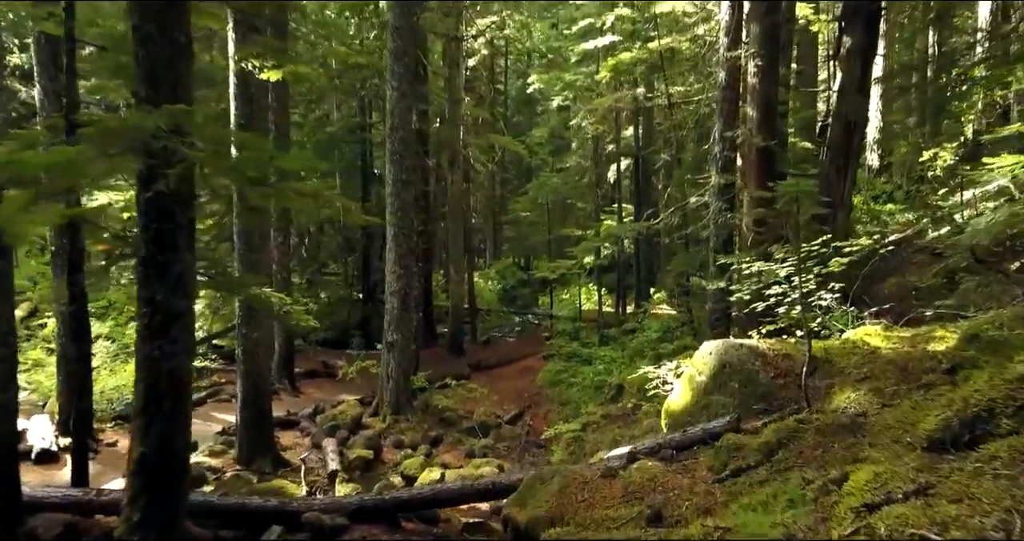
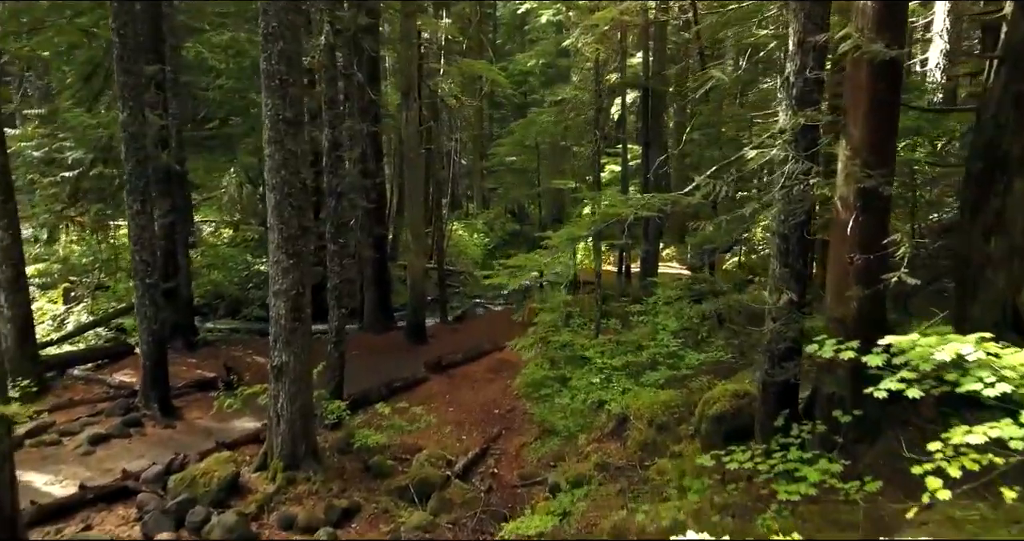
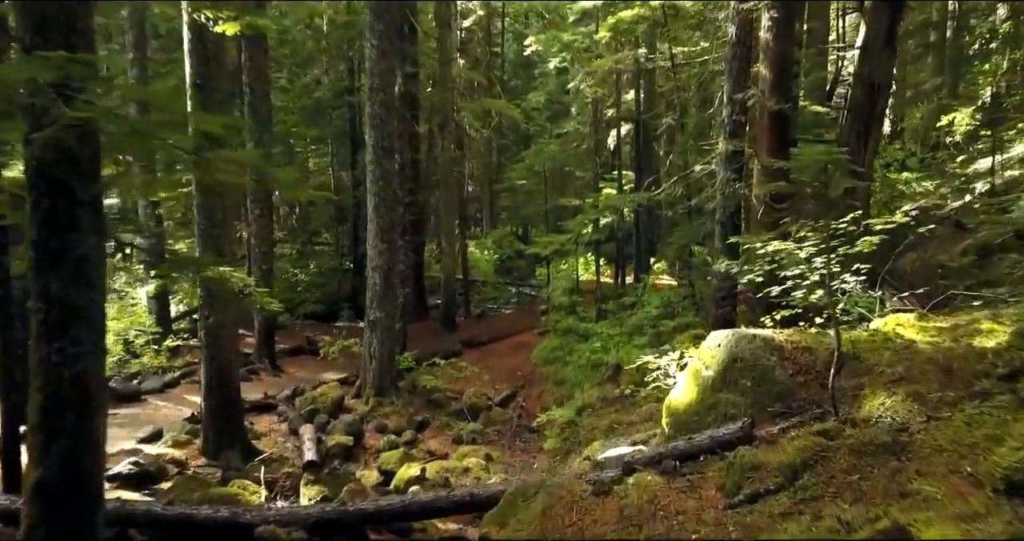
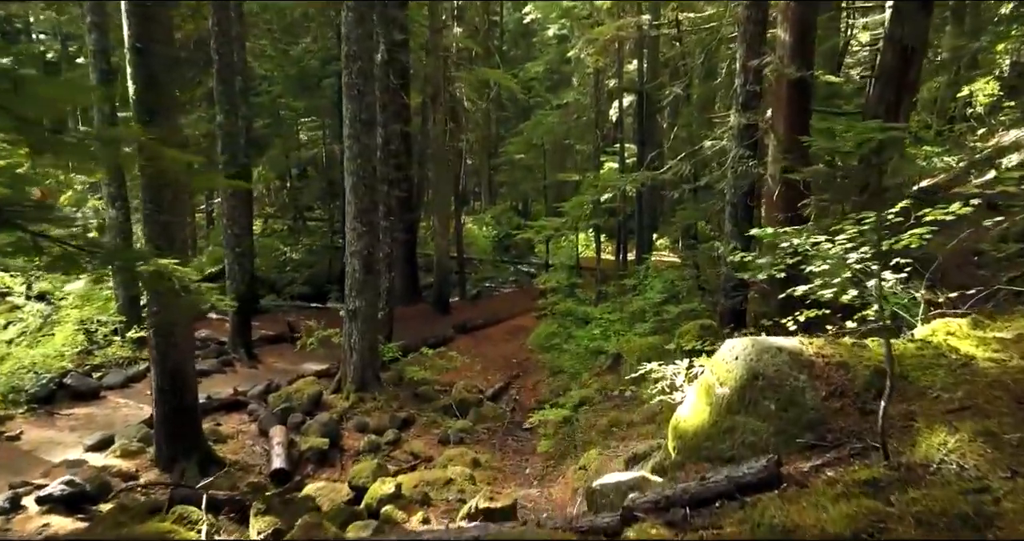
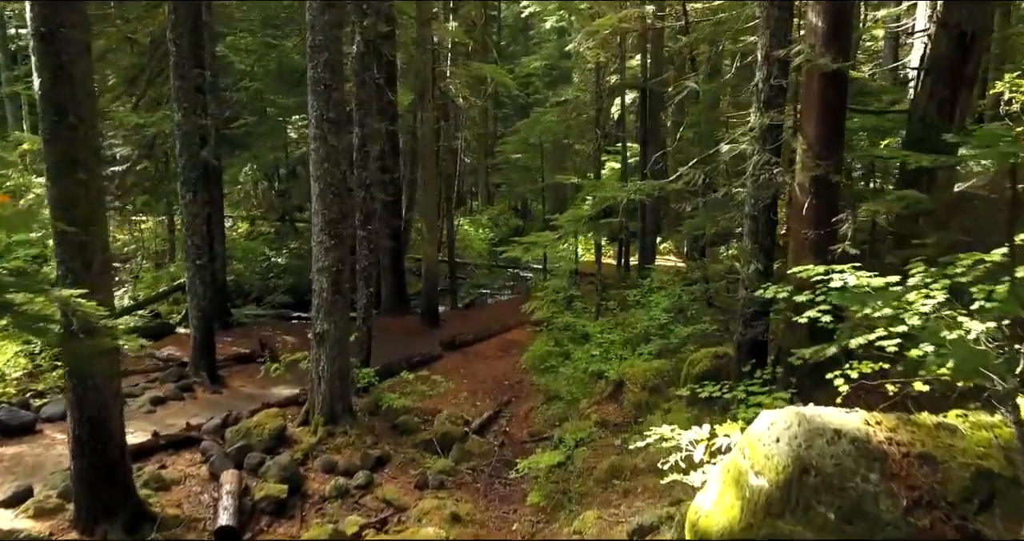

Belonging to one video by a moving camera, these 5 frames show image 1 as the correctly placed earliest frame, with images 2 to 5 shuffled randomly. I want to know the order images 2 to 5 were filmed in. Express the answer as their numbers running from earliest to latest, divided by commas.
3, 4, 5, 2
